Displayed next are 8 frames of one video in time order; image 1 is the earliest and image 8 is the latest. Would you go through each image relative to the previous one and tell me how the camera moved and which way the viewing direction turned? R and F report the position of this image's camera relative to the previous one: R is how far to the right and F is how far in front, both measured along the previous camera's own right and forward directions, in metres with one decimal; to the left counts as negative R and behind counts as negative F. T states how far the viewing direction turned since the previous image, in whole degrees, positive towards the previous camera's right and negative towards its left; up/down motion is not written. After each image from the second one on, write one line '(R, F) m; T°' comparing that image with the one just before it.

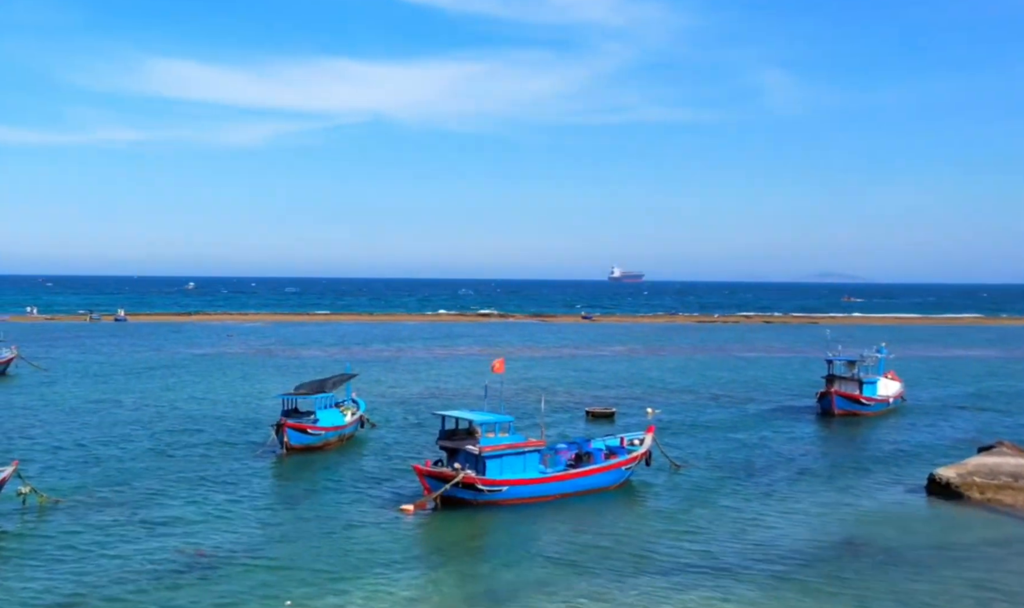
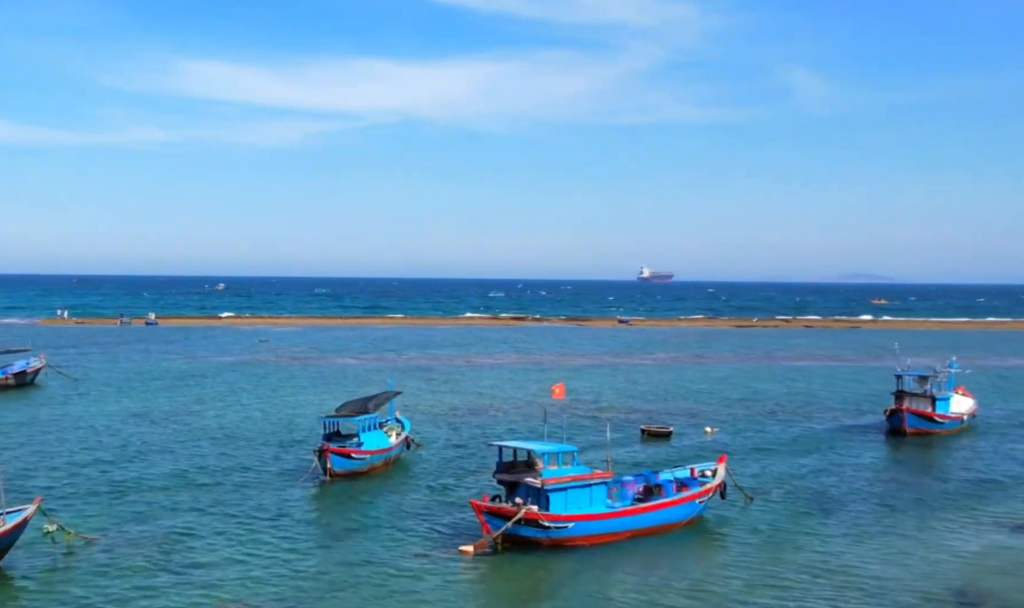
(-1.0, +2.8) m; -1°
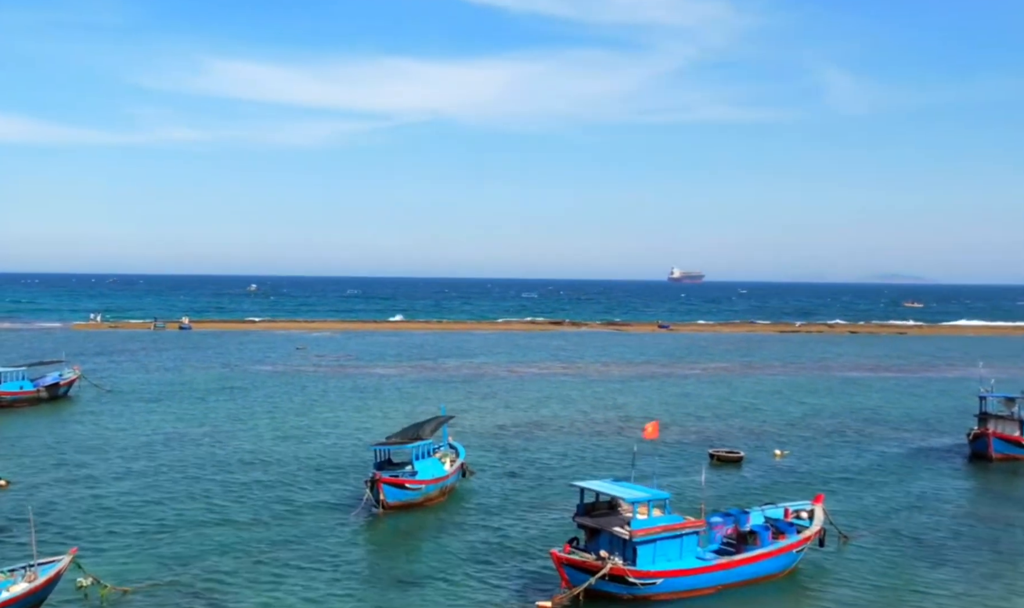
(-1.2, +2.9) m; -1°
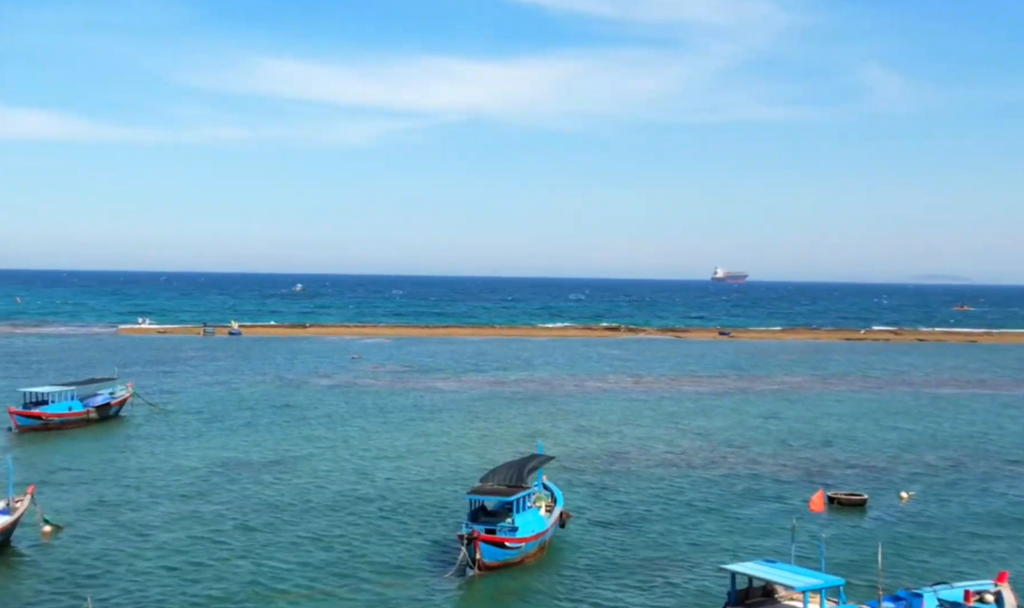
(-2.0, +4.5) m; -2°
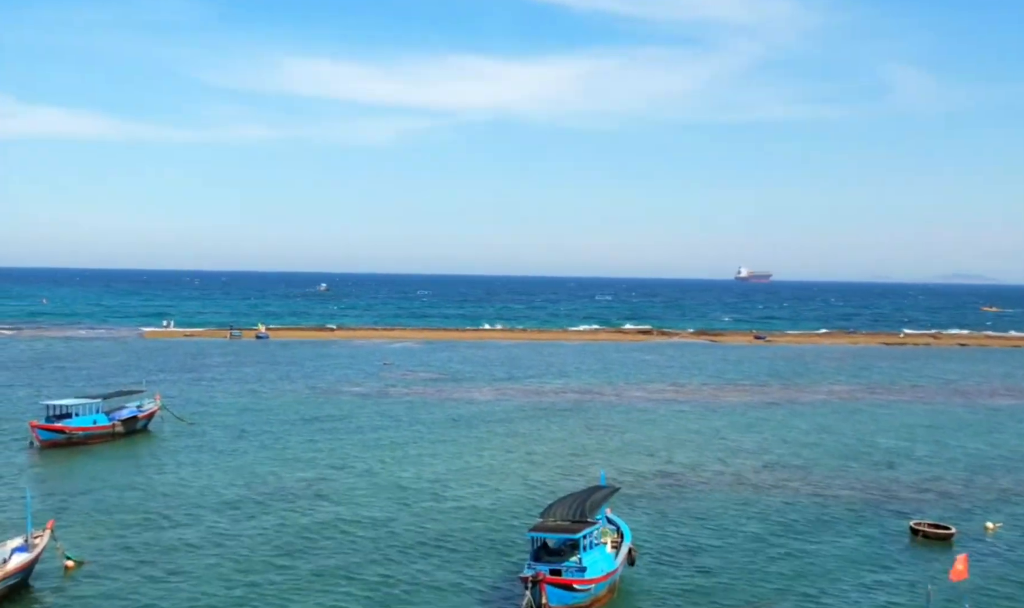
(-1.2, +3.0) m; -1°
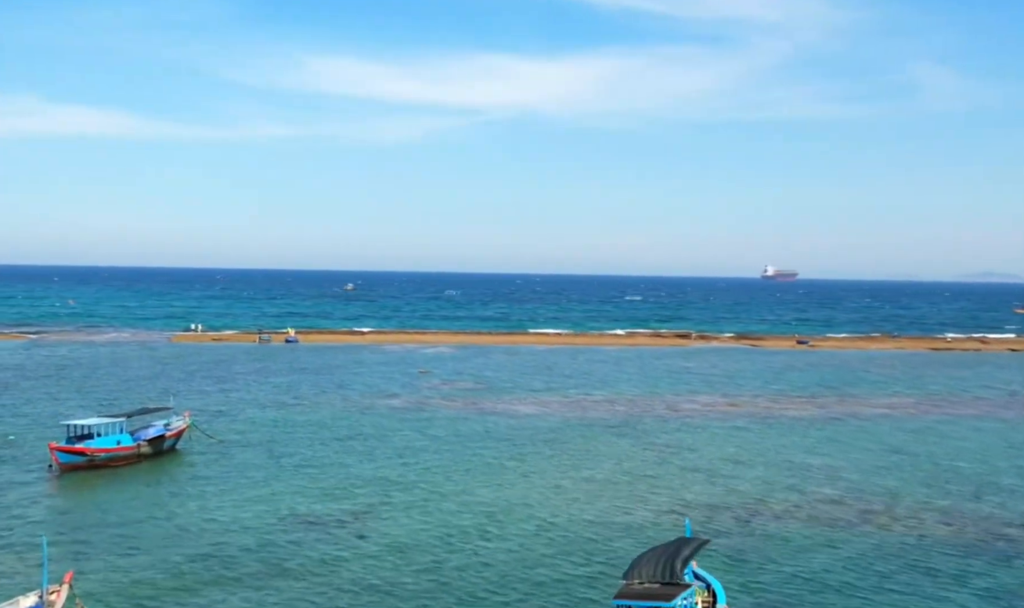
(-1.4, +4.2) m; -1°
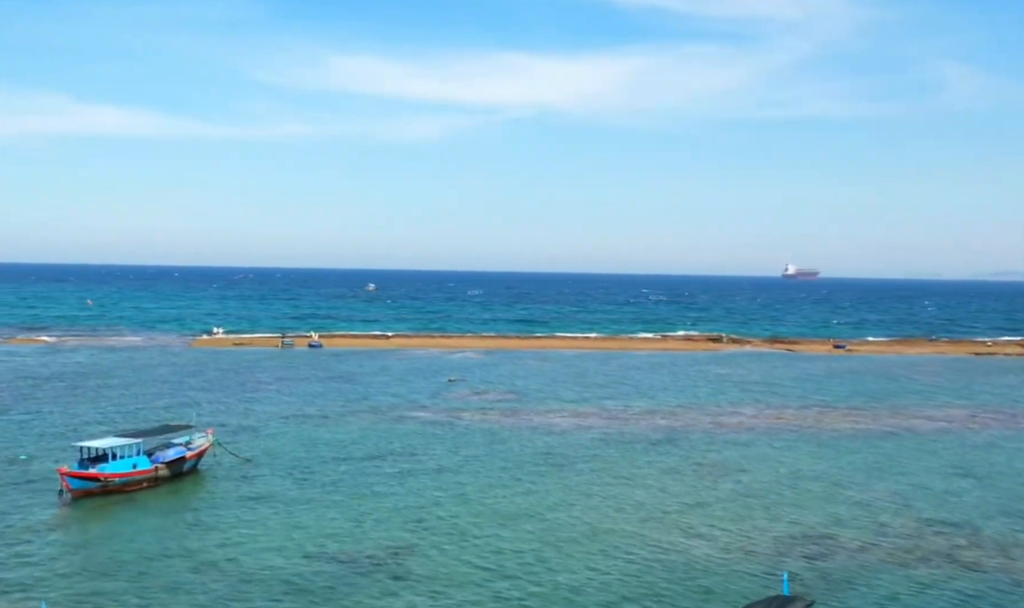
(-1.1, +3.8) m; -1°
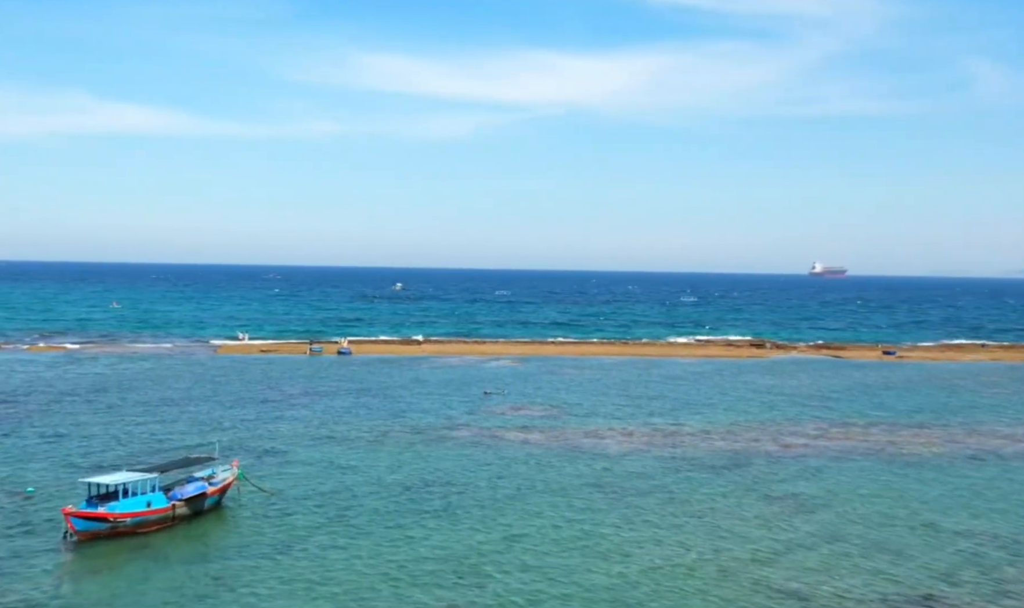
(-1.3, +5.4) m; -1°
